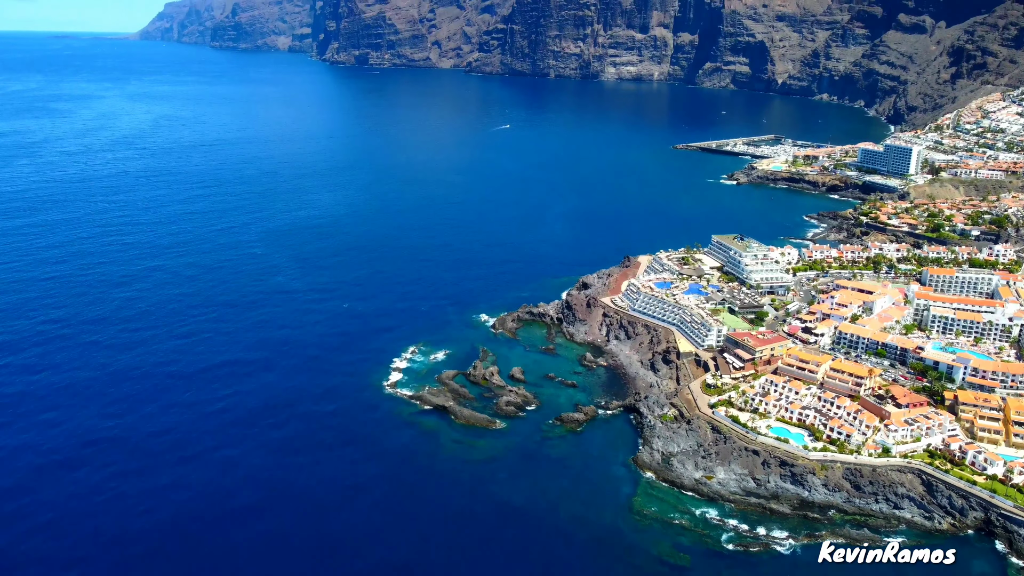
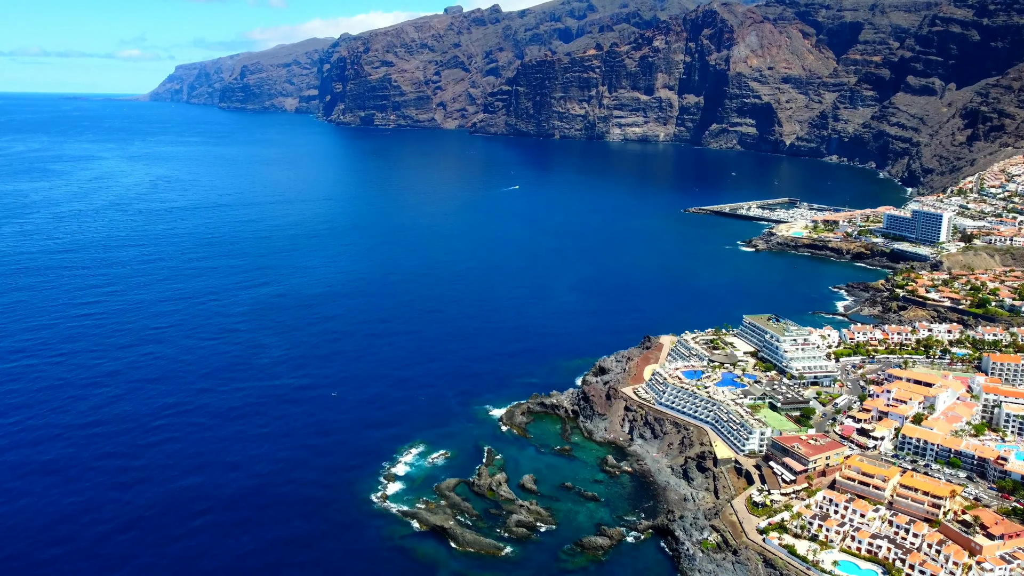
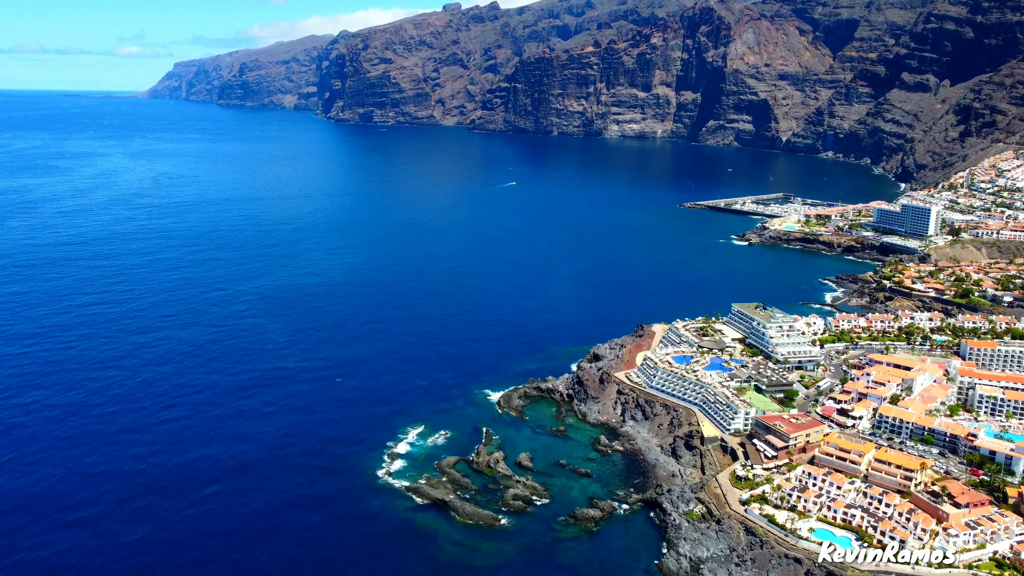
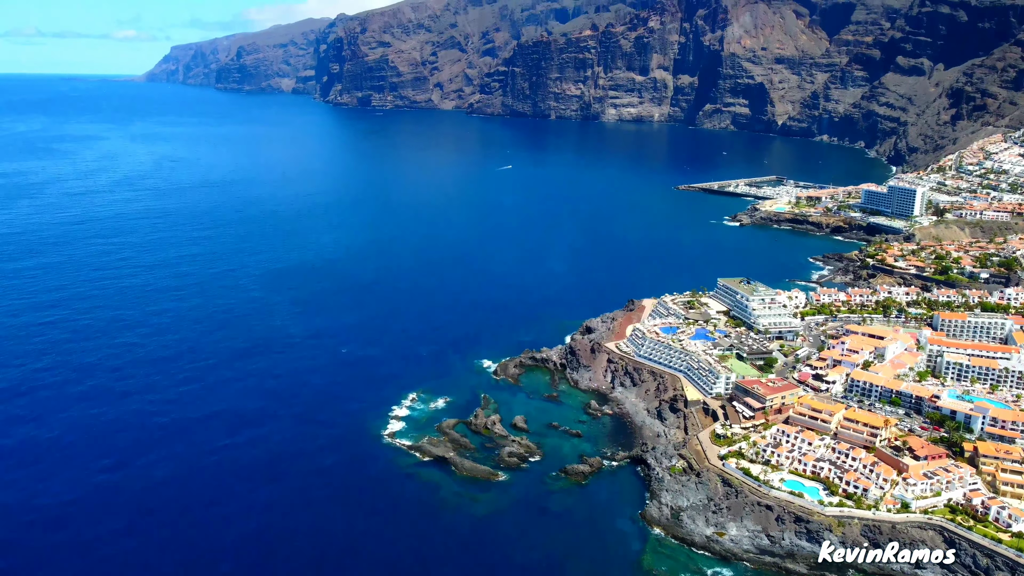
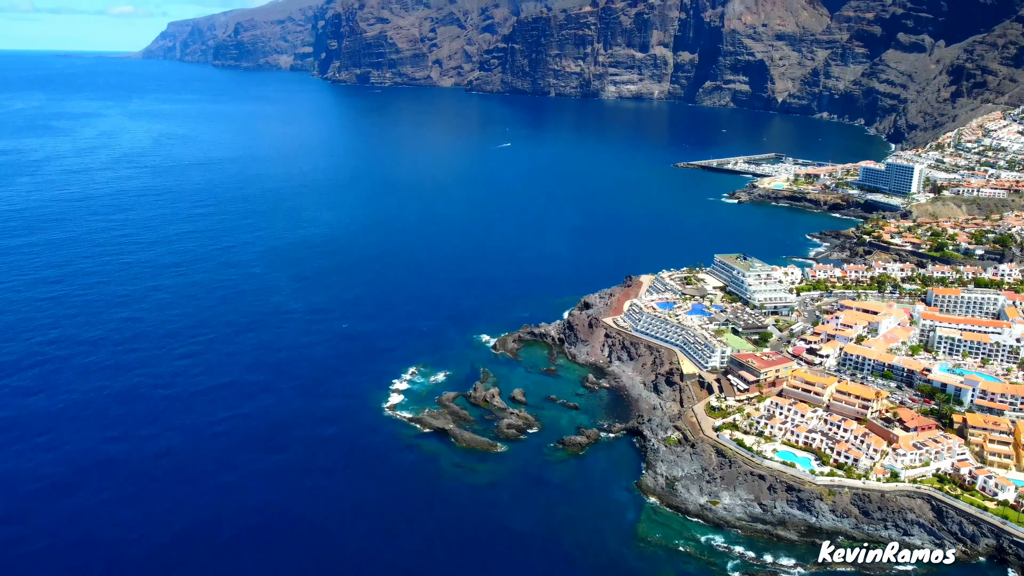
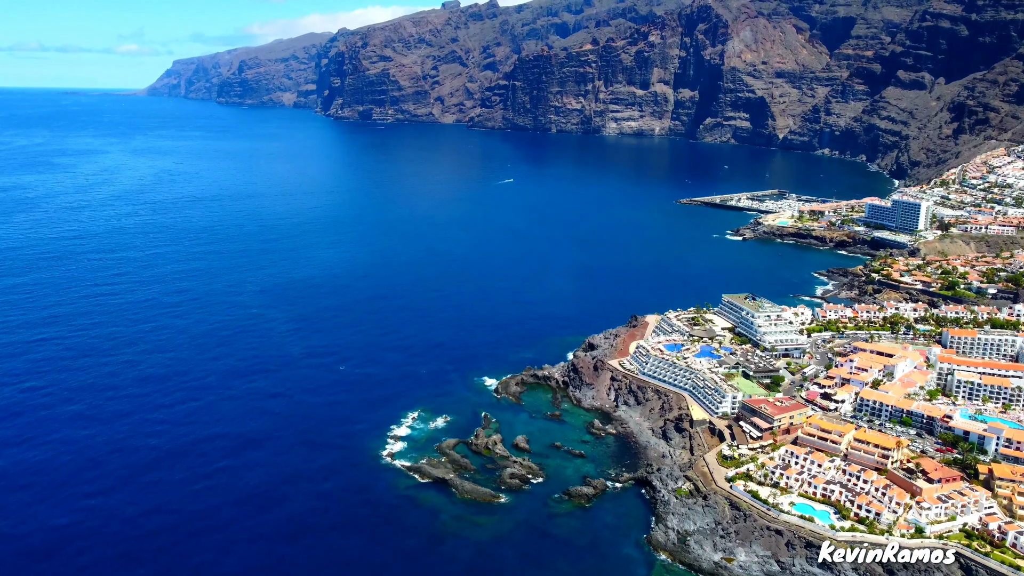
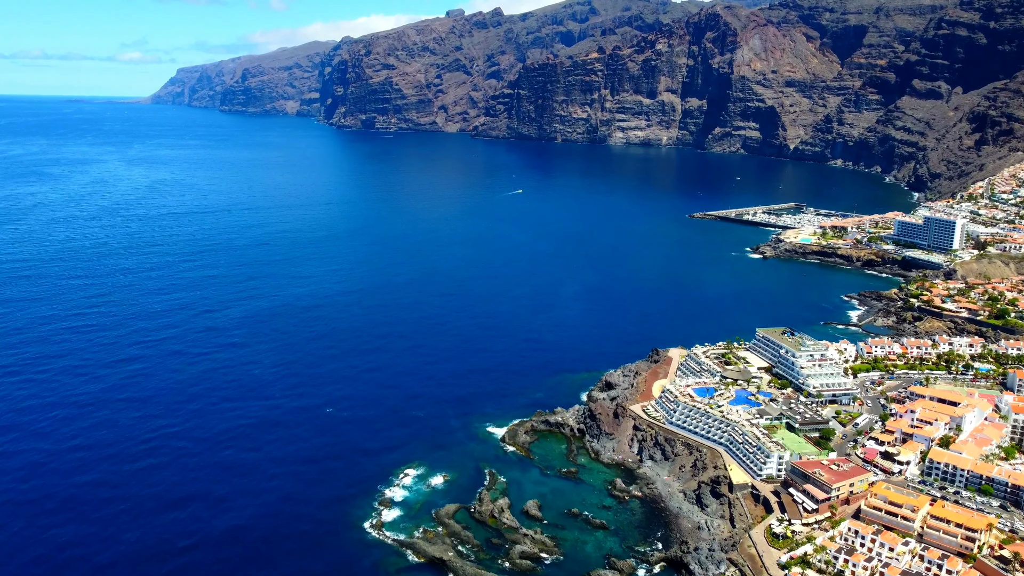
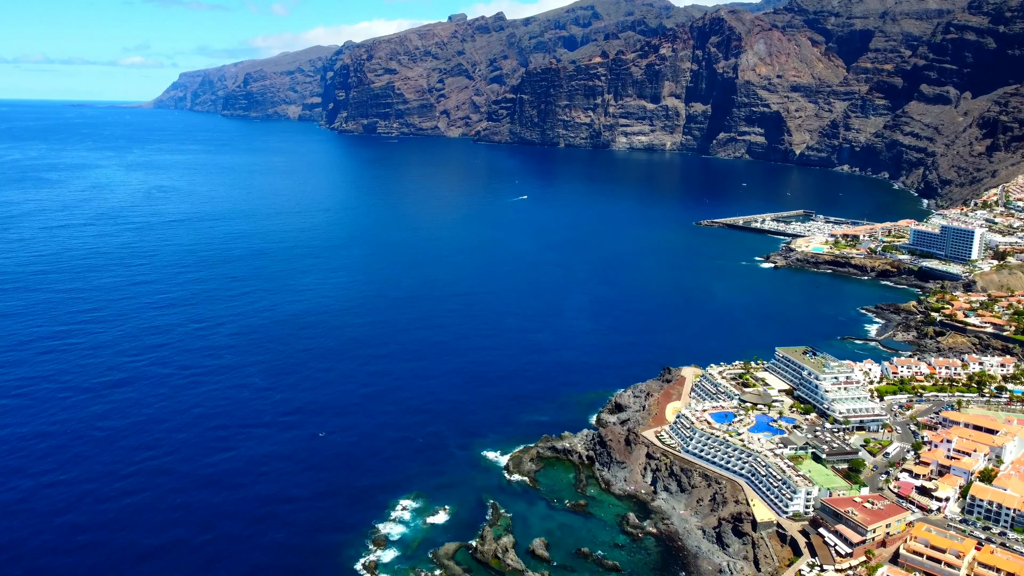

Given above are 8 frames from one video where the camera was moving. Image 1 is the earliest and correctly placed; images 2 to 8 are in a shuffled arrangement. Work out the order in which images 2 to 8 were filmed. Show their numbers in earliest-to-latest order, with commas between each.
5, 4, 6, 3, 2, 7, 8
